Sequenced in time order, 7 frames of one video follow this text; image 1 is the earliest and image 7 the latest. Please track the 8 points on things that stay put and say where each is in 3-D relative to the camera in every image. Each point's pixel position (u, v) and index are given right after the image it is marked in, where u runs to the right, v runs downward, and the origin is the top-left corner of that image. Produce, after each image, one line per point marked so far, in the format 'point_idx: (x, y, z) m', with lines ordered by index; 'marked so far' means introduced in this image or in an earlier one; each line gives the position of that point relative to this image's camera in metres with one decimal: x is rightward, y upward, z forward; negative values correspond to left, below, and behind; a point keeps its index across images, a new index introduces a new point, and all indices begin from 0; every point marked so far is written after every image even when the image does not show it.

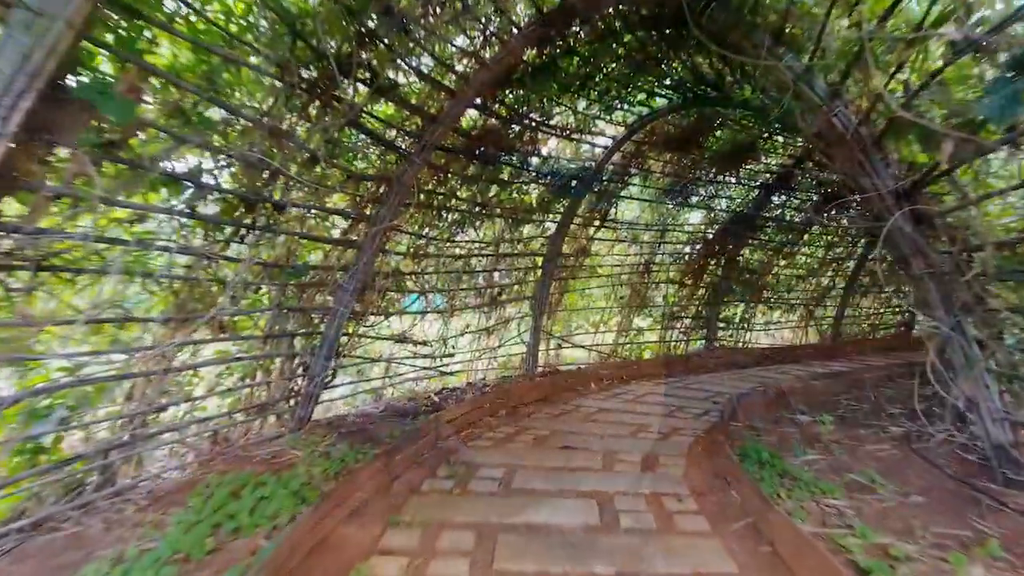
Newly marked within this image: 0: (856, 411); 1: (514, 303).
0: (+2.0, -0.7, +3.8) m
1: (0.0, -0.1, +5.2) m
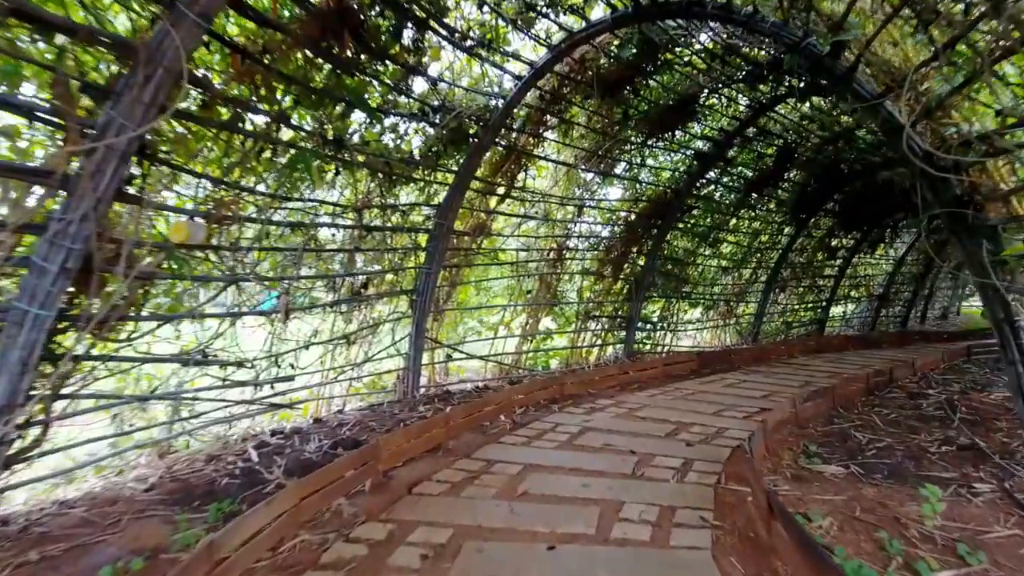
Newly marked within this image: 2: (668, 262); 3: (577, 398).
0: (+1.5, -0.7, +2.6) m
1: (-0.7, -0.1, +3.6) m
2: (+1.3, +0.2, +5.5) m
3: (+0.4, -0.7, +3.8) m
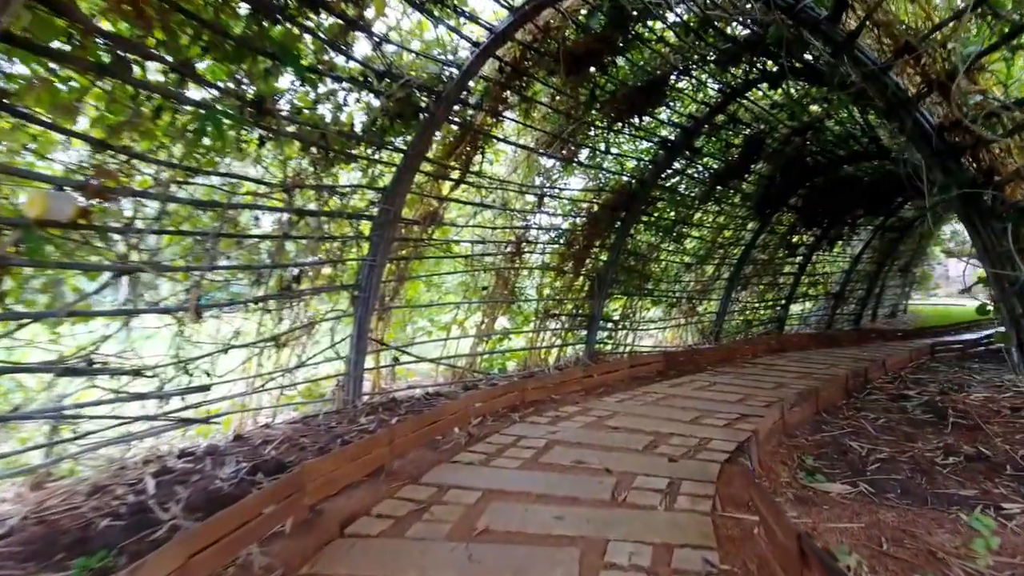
0: (+1.4, -0.6, +2.3) m
1: (-0.9, 0.0, +3.1) m
2: (+1.0, +0.2, +5.2) m
3: (+0.1, -0.6, +3.5) m
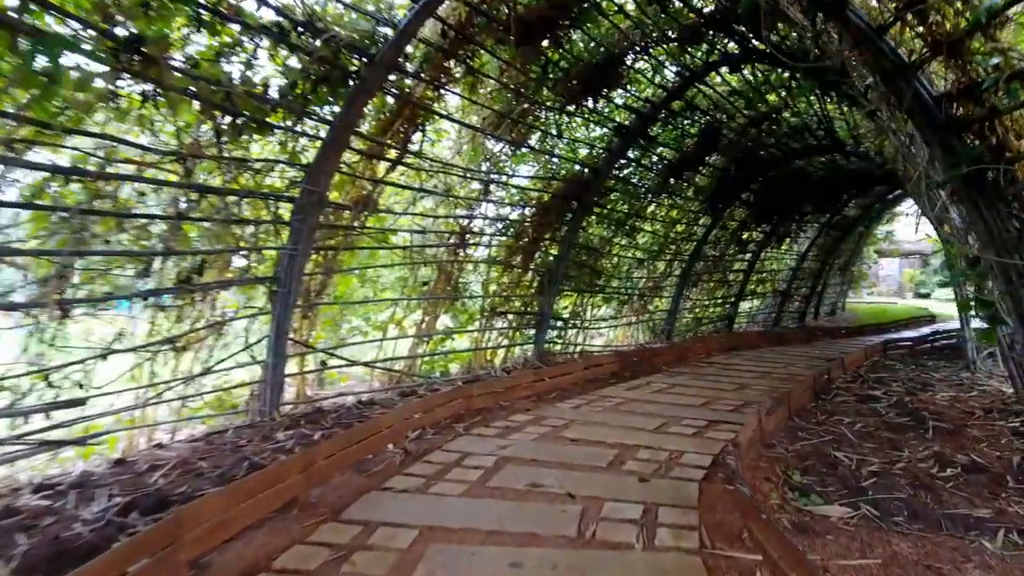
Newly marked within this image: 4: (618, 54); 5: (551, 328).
0: (+1.2, -0.6, +2.1) m
1: (-1.2, 0.0, +2.7) m
2: (+0.5, +0.3, +4.9) m
3: (-0.1, -0.6, +3.1) m
4: (+0.6, +1.4, +3.8) m
5: (+0.3, -0.3, +4.9) m
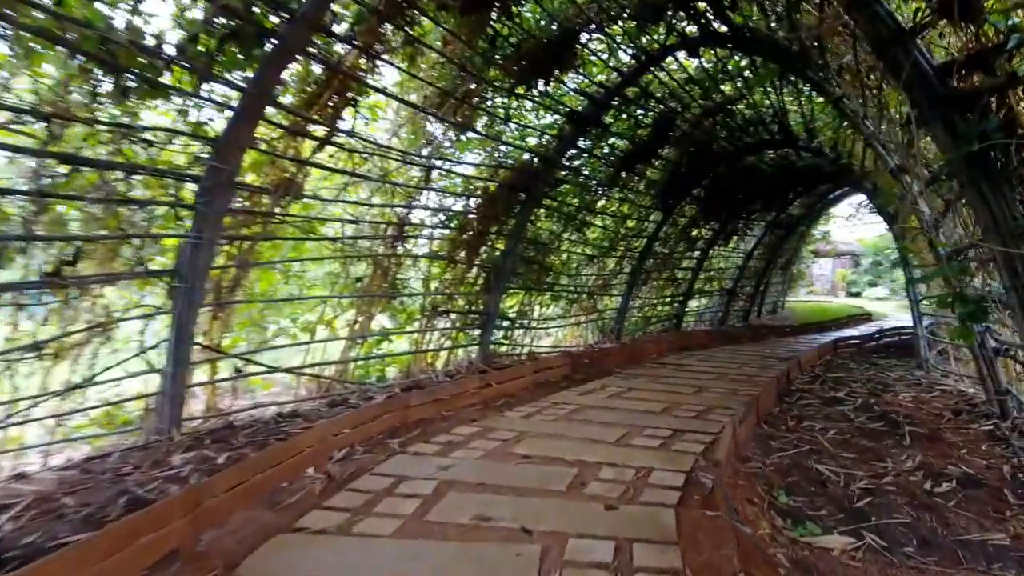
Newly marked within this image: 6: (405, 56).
0: (+1.0, -0.6, +1.8) m
1: (-1.4, 0.0, +2.2) m
2: (+0.1, +0.3, +4.6) m
3: (-0.4, -0.6, +2.7) m
4: (+0.3, +1.4, +3.5) m
5: (-0.1, -0.3, +4.6) m
6: (-0.5, +1.1, +3.1) m
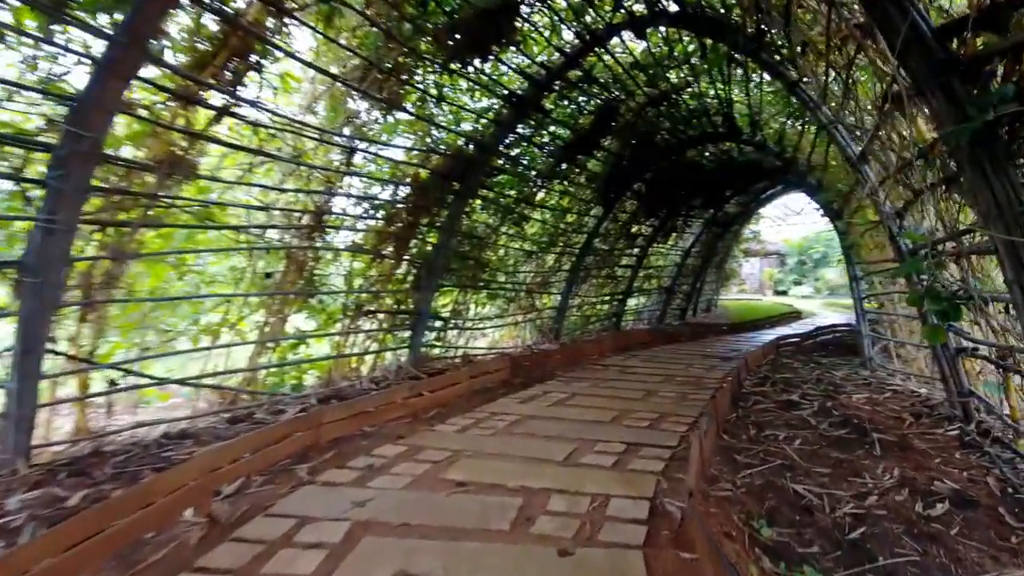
0: (+0.9, -0.6, +1.6) m
1: (-1.5, 0.0, +1.7) m
2: (-0.3, +0.3, +4.3) m
3: (-0.6, -0.6, +2.3) m
4: (0.0, +1.4, +3.2) m
5: (-0.5, -0.3, +4.2) m
6: (-0.8, +1.1, +2.6) m
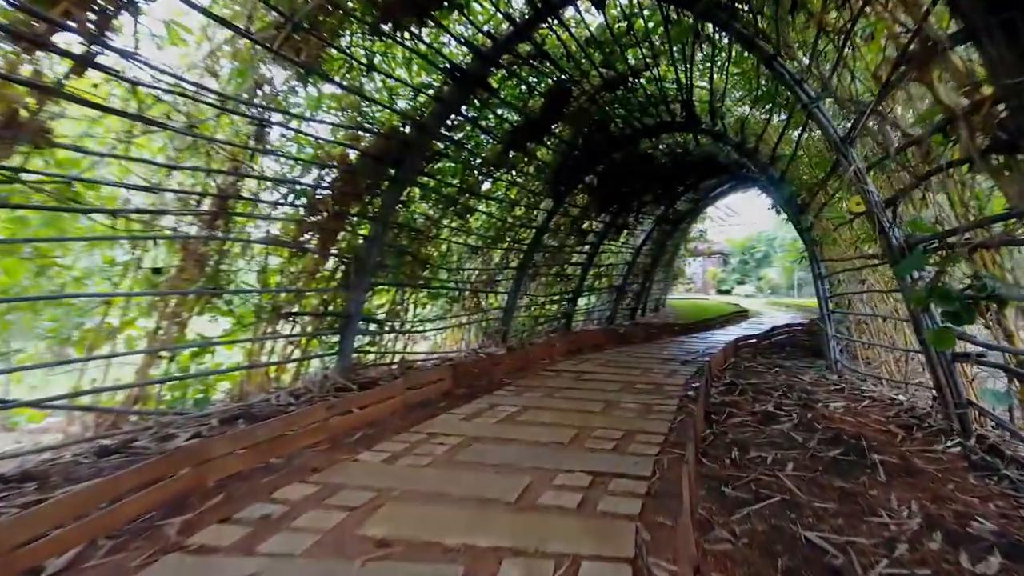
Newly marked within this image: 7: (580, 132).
0: (+0.8, -0.6, +1.2) m
1: (-1.7, 0.0, +1.2) m
2: (-0.6, +0.3, +3.8) m
3: (-0.8, -0.6, +1.8) m
4: (-0.3, +1.4, +2.8) m
5: (-0.9, -0.3, +3.7) m
6: (-1.0, +1.1, +2.1) m
7: (+0.5, +1.1, +4.7) m
